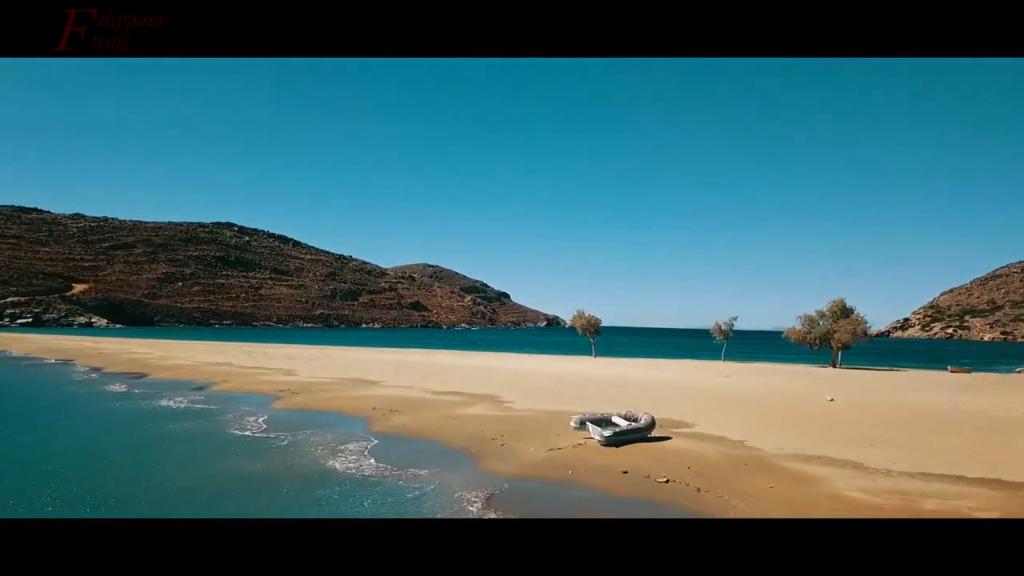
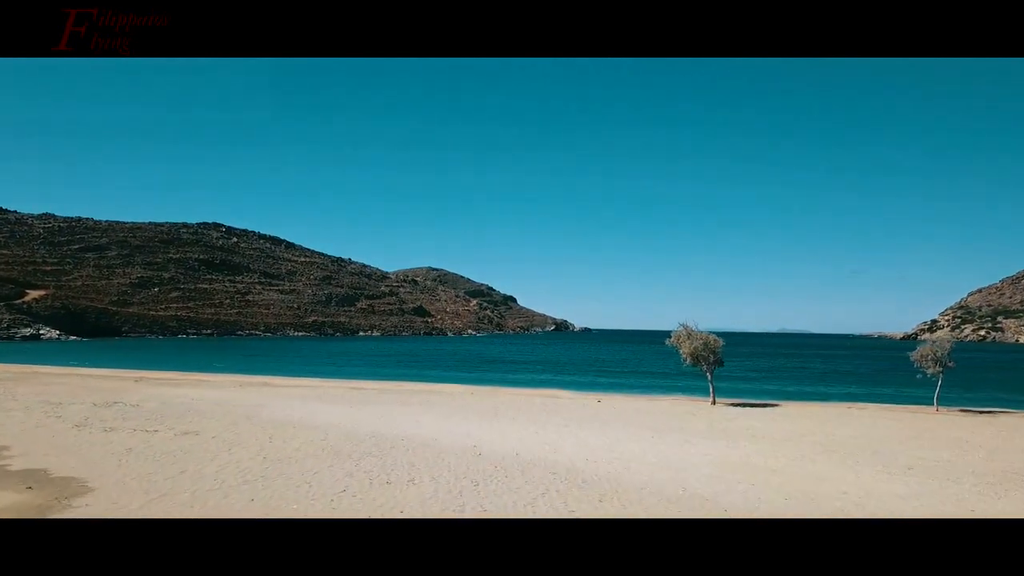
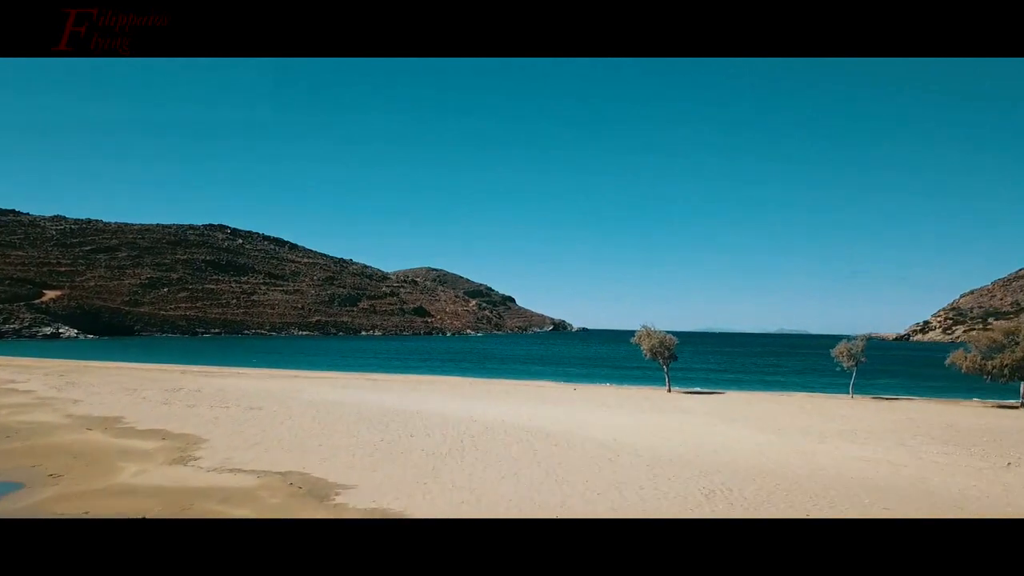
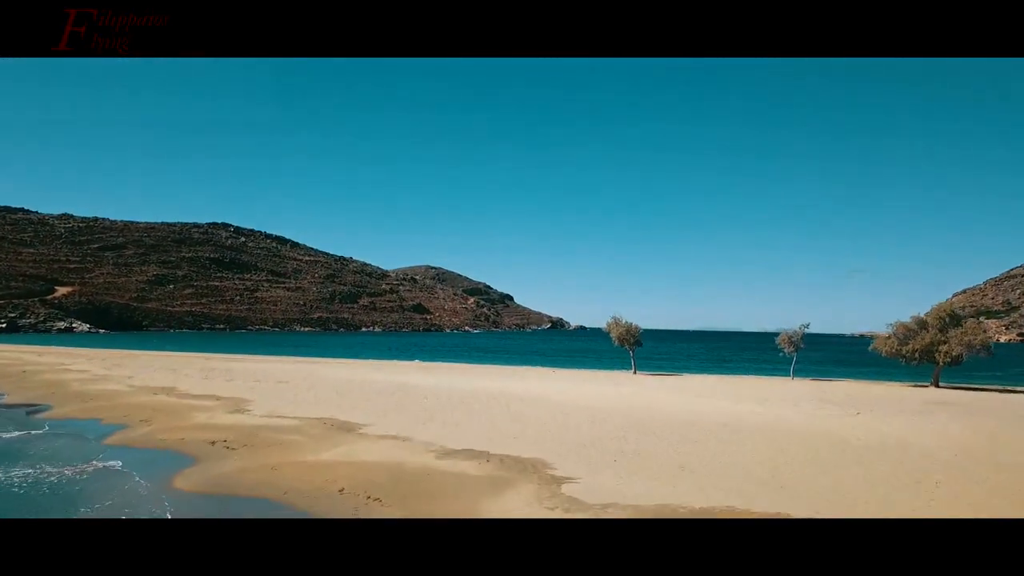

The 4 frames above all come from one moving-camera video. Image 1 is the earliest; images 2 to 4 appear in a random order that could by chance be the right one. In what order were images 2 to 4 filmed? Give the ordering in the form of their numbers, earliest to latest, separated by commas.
4, 3, 2
